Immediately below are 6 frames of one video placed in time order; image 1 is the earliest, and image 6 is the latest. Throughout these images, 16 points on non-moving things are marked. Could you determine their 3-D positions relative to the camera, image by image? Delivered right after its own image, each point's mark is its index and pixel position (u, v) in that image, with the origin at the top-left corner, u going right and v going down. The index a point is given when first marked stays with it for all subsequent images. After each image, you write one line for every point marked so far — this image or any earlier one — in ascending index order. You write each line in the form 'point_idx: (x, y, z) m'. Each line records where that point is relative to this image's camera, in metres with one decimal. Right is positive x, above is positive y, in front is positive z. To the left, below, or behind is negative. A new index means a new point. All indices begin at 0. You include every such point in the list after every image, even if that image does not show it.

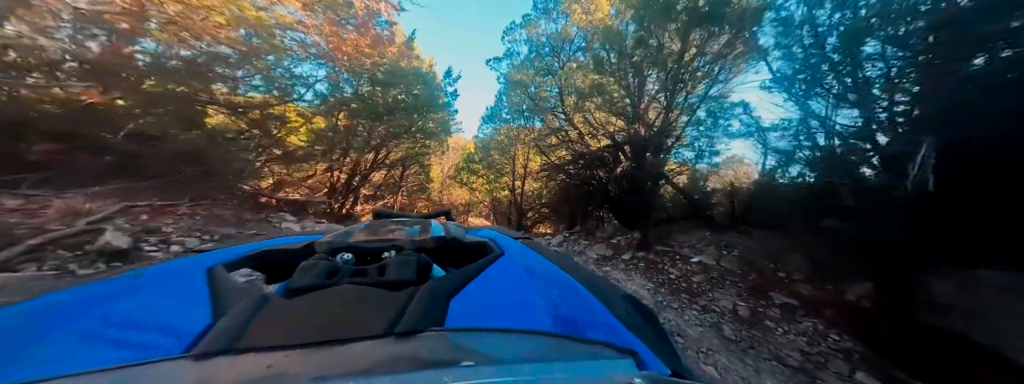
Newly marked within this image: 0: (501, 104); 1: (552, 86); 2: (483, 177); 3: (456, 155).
0: (-0.4, +3.6, +11.0) m
1: (+1.4, +3.3, +8.3) m
2: (-1.4, +0.6, +12.6) m
3: (-3.3, +2.2, +16.4) m
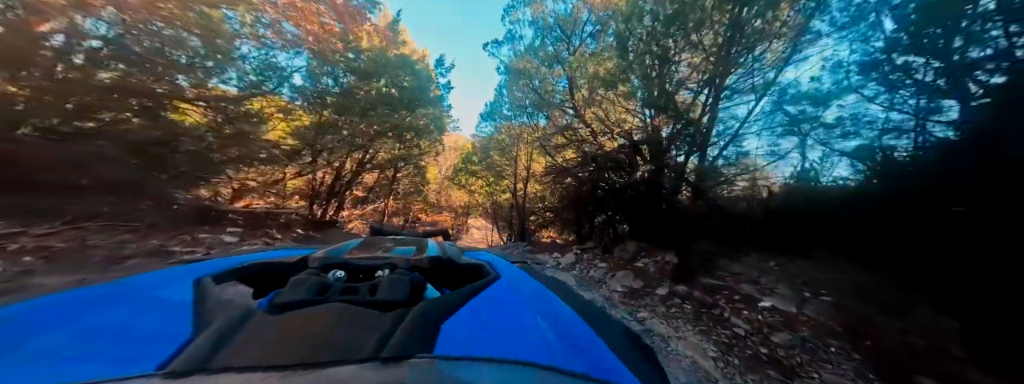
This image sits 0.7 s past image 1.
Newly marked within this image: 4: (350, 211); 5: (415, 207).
0: (-0.3, +3.5, +10.3) m
1: (+1.4, +3.2, +7.6) m
2: (-1.3, +0.5, +12.0) m
3: (-3.2, +2.1, +15.7) m
4: (-6.4, -0.8, +10.5) m
5: (-4.7, -0.8, +13.7) m
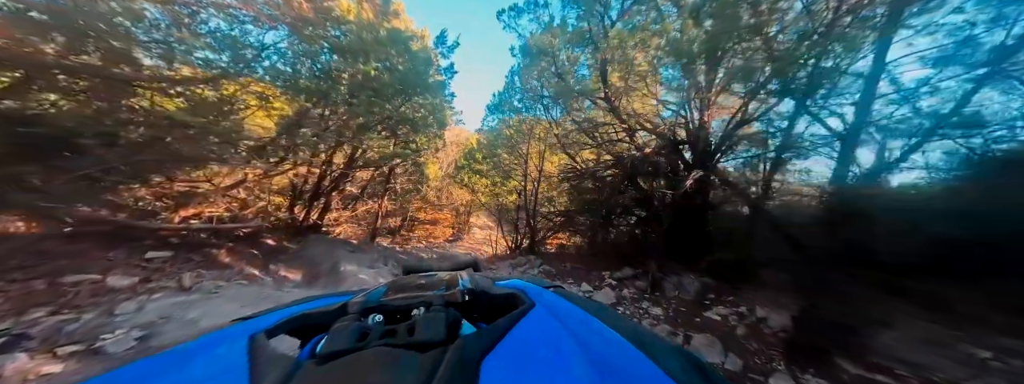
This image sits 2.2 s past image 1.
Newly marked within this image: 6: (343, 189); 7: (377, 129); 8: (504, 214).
0: (0.0, +3.5, +9.5) m
1: (+1.7, +3.1, +6.8) m
2: (-1.1, +0.6, +11.2) m
3: (-3.0, +2.3, +14.9) m
4: (-6.2, -0.7, +9.8) m
5: (-4.5, -0.7, +13.0) m
6: (-5.8, +0.1, +9.3) m
7: (-4.0, +1.9, +8.3) m
8: (-0.3, -0.9, +11.0) m
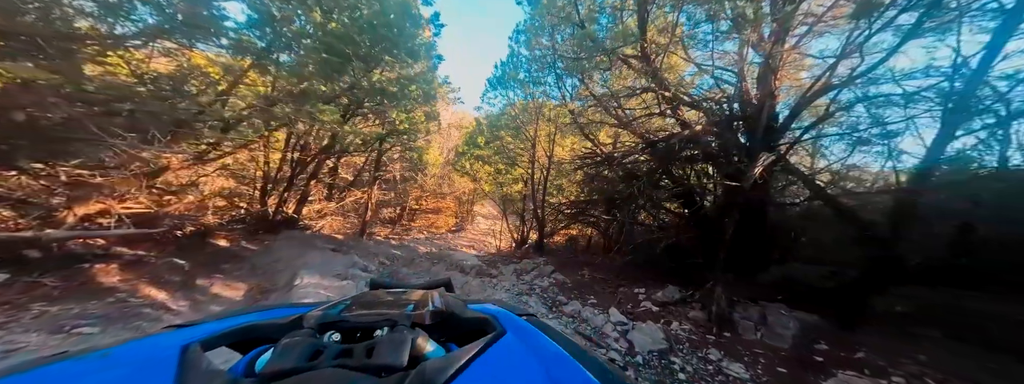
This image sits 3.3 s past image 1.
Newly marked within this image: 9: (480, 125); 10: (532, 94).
0: (+0.1, +3.8, +8.5) m
1: (+1.8, +3.3, +5.8) m
2: (-0.9, +1.0, +10.3) m
3: (-2.7, +2.9, +14.1) m
4: (-6.0, -0.4, +9.1) m
5: (-4.3, -0.1, +12.3) m
6: (-5.7, +0.5, +8.6) m
7: (-3.9, +2.2, +7.4) m
8: (-0.1, -0.4, +10.3) m
9: (-1.1, +2.4, +10.4) m
10: (+0.5, +3.1, +8.6) m
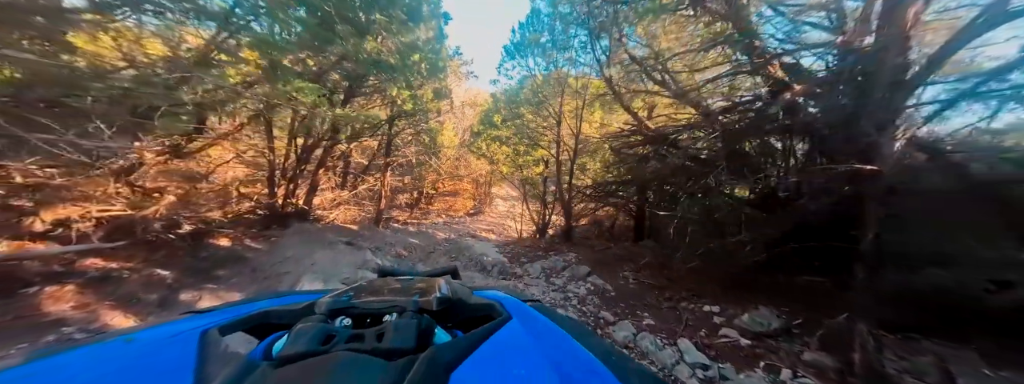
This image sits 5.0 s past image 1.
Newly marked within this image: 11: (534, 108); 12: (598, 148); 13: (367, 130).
0: (+0.6, +4.3, +7.7) m
1: (+2.1, +3.6, +4.9) m
2: (-0.2, +1.6, +9.8) m
3: (-1.8, +3.8, +13.4) m
4: (-5.4, +0.1, +9.0) m
5: (-3.5, +0.6, +12.0) m
6: (-5.1, +0.9, +8.4) m
7: (-3.4, +2.6, +7.0) m
8: (+0.5, +0.2, +9.8) m
9: (-0.5, +3.1, +9.8) m
10: (+1.0, +3.6, +7.8) m
11: (+0.7, +2.5, +8.5) m
12: (+2.0, +1.1, +7.1) m
13: (-4.0, +1.6, +8.0) m
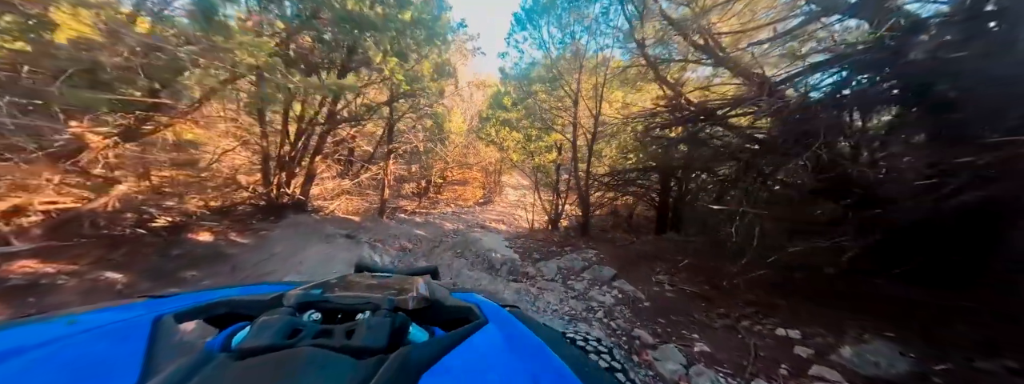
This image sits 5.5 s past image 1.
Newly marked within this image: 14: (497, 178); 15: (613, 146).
0: (+0.9, +4.6, +7.0) m
1: (+2.3, +3.8, +4.3) m
2: (+0.1, +2.0, +9.3) m
3: (-1.4, +4.3, +12.9) m
4: (-5.1, +0.4, +8.7) m
5: (-3.0, +1.0, +11.6) m
6: (-4.8, +1.2, +8.1) m
7: (-3.1, +2.8, +6.5) m
8: (+0.9, +0.6, +9.3) m
9: (-0.2, +3.4, +9.2) m
10: (+1.3, +3.9, +7.2) m
11: (+1.0, +2.8, +7.9) m
12: (+2.3, +1.4, +6.6) m
13: (-3.7, +1.9, +7.6) m
14: (-0.7, +0.7, +13.5) m
15: (+2.2, +1.3, +7.3) m
